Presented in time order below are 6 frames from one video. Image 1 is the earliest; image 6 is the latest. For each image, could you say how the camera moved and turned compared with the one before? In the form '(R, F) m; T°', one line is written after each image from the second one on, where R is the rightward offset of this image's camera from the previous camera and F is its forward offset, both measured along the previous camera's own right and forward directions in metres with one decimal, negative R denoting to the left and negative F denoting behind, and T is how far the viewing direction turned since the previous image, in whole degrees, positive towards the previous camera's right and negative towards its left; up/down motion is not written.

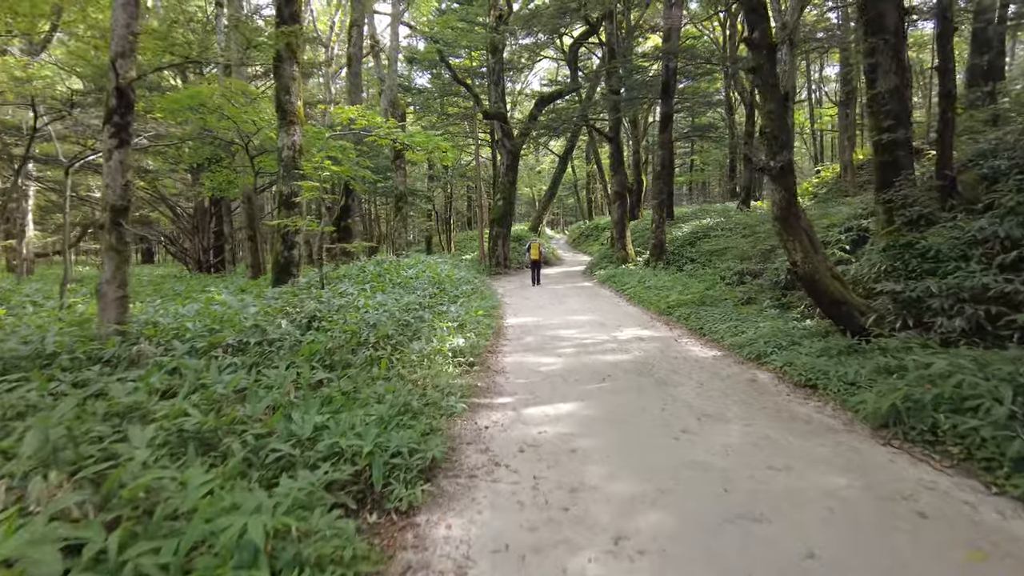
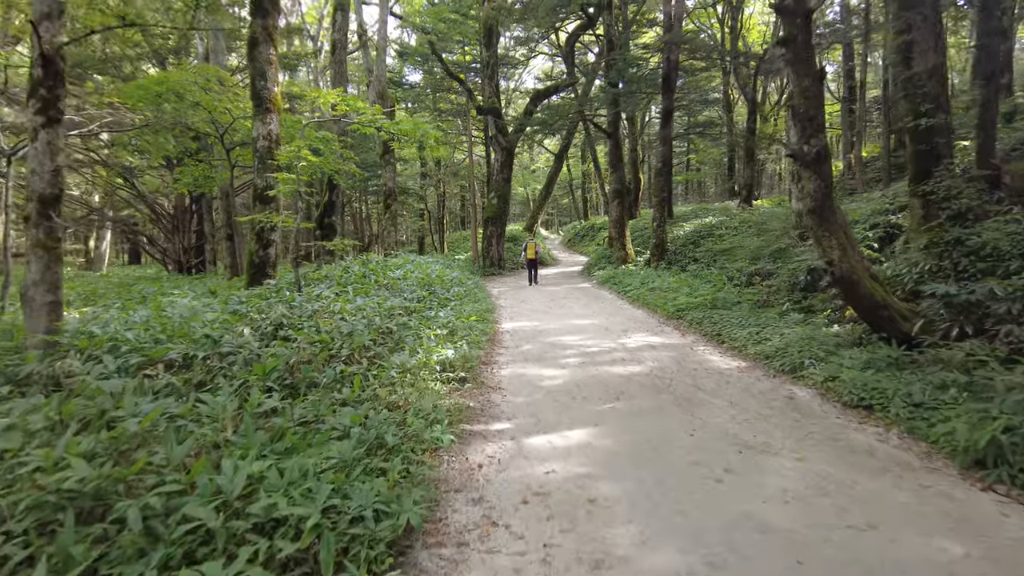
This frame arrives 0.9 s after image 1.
(0.0, +0.9) m; +1°
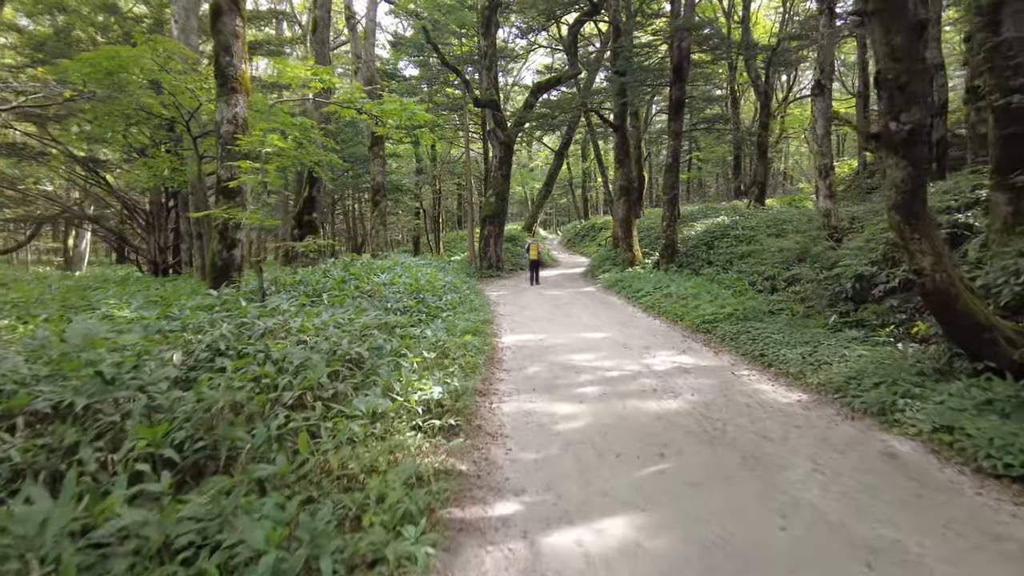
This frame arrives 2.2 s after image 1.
(-0.1, +1.4) m; 0°
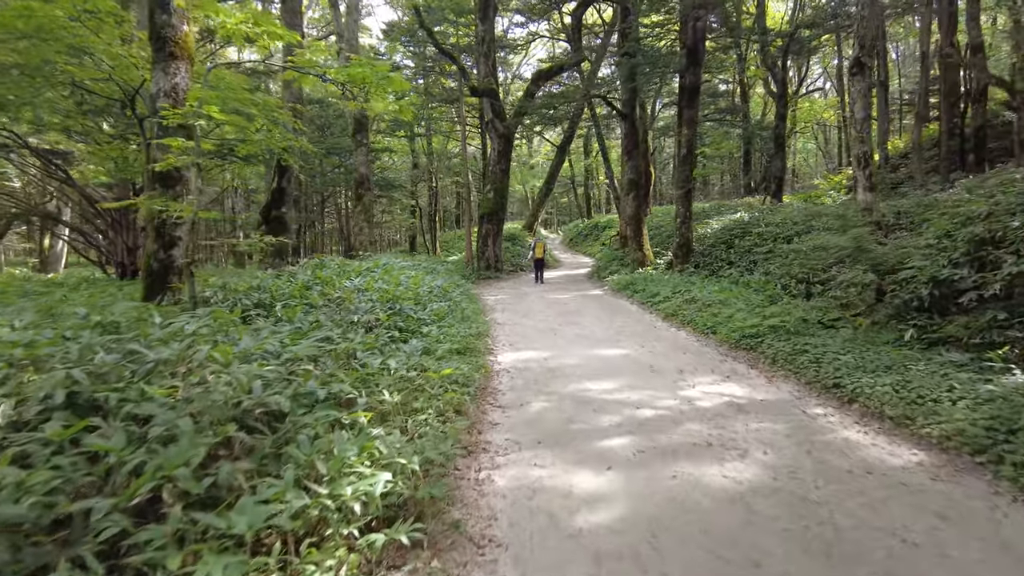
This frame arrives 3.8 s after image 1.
(0.0, +1.7) m; 0°
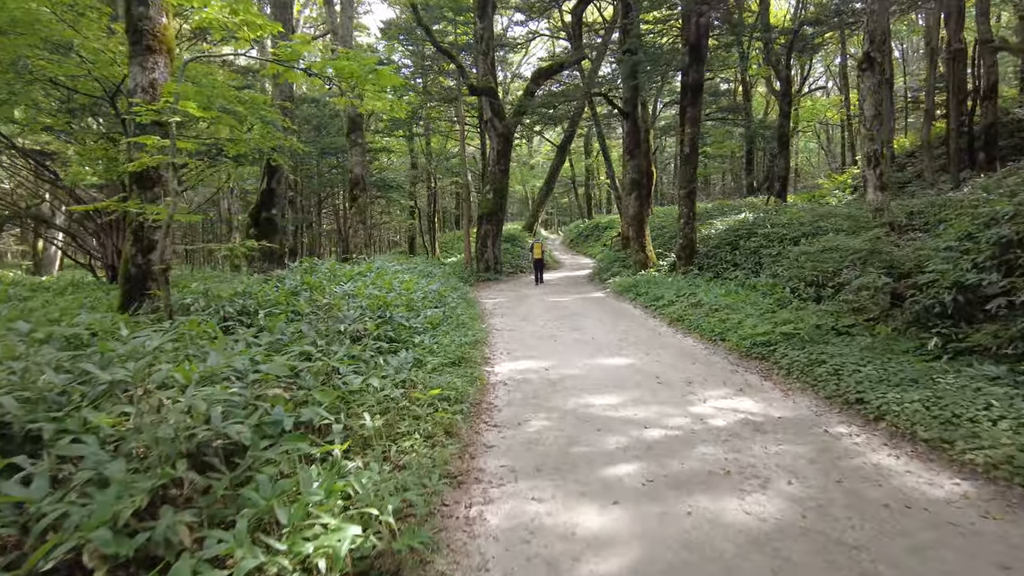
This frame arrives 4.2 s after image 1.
(0.0, +0.4) m; 0°
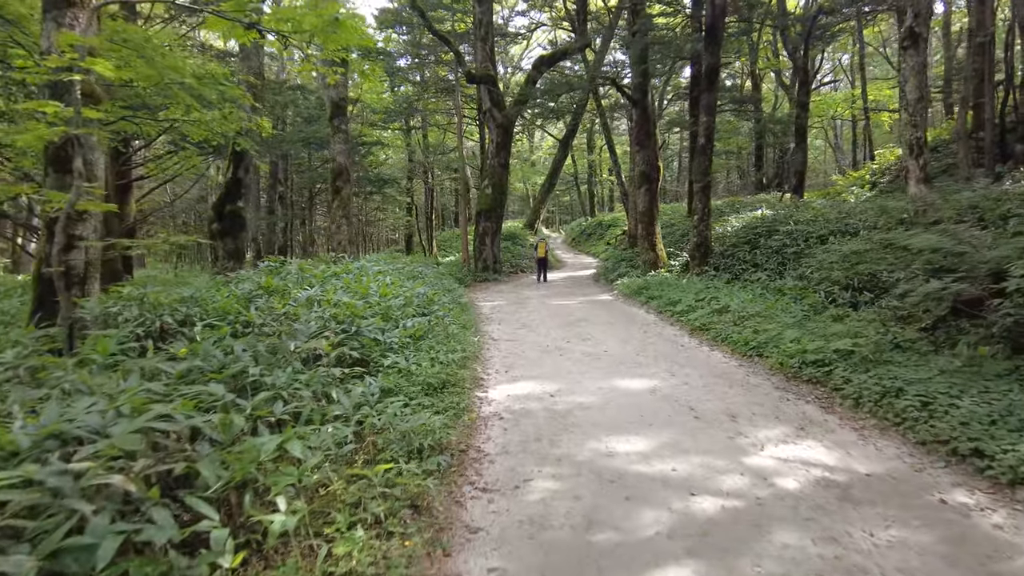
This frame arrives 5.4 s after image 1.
(0.0, +1.3) m; 0°
